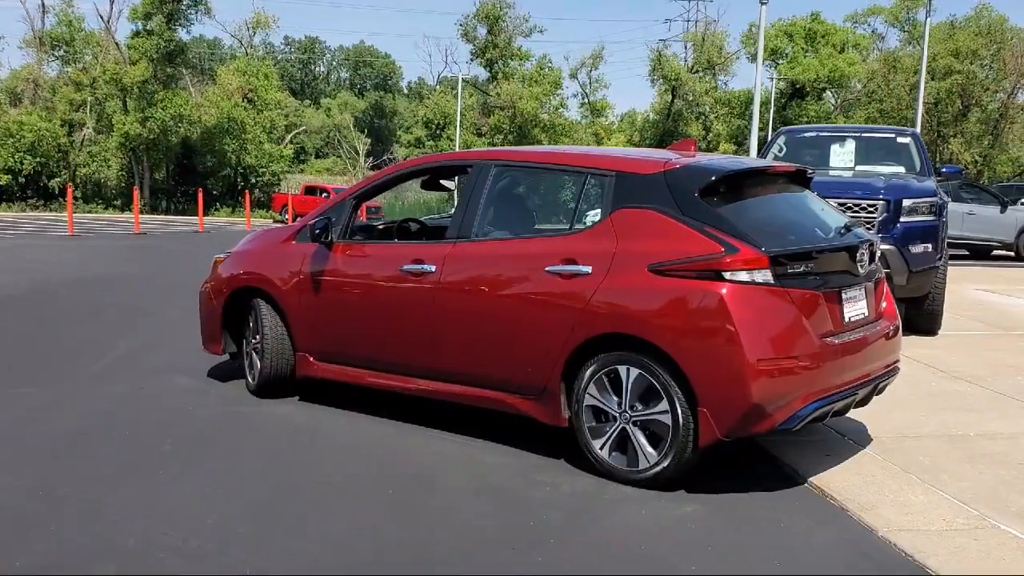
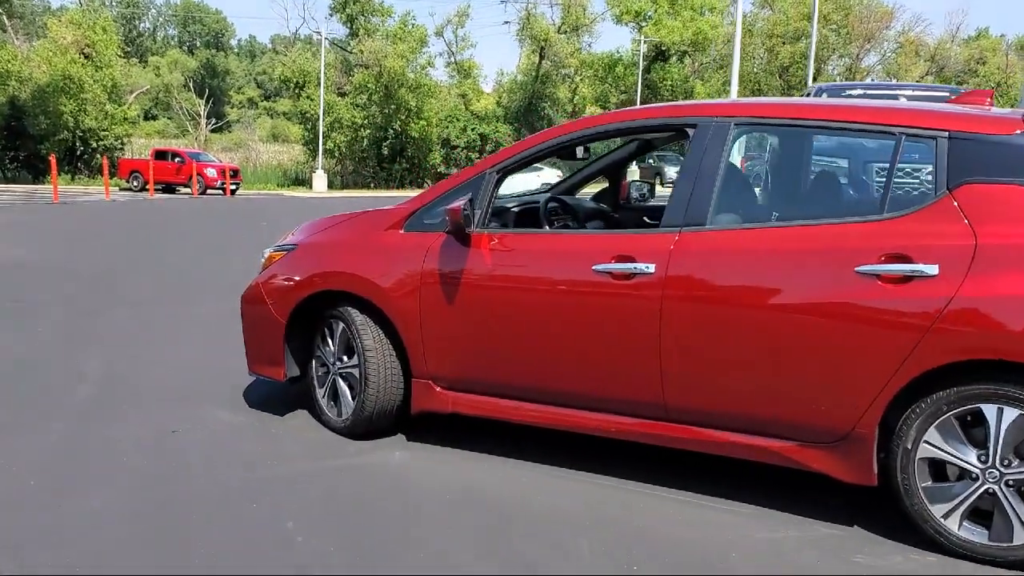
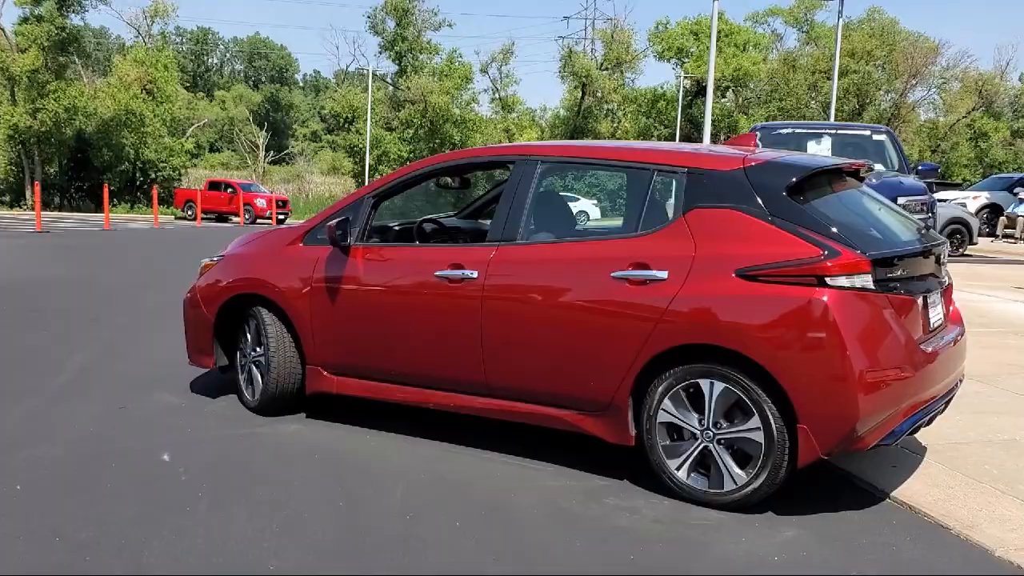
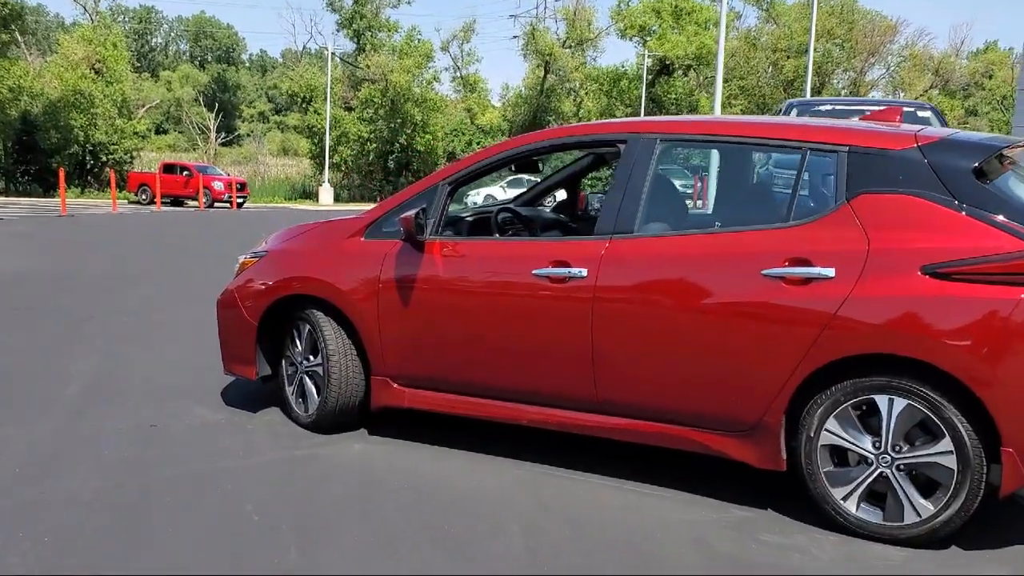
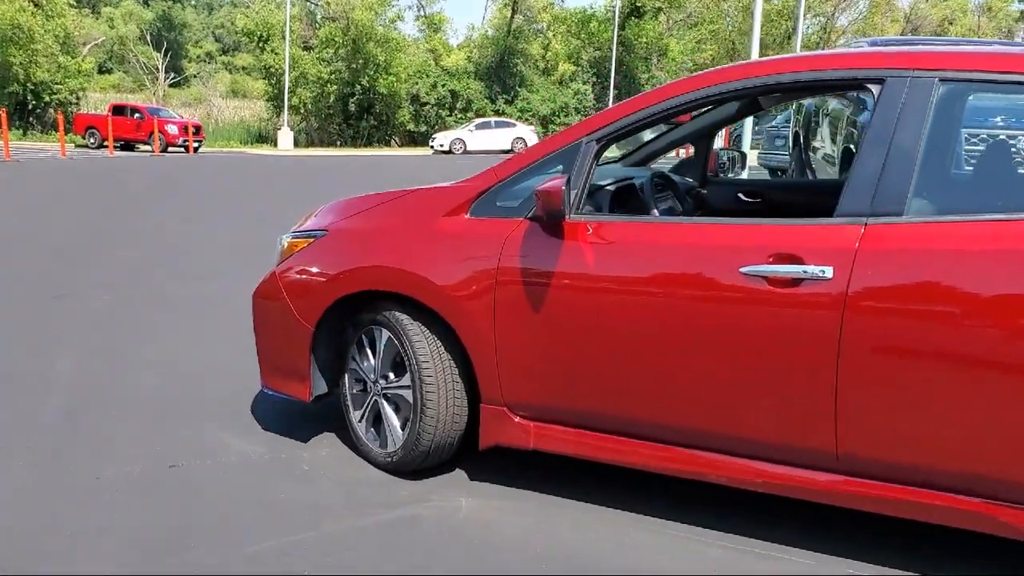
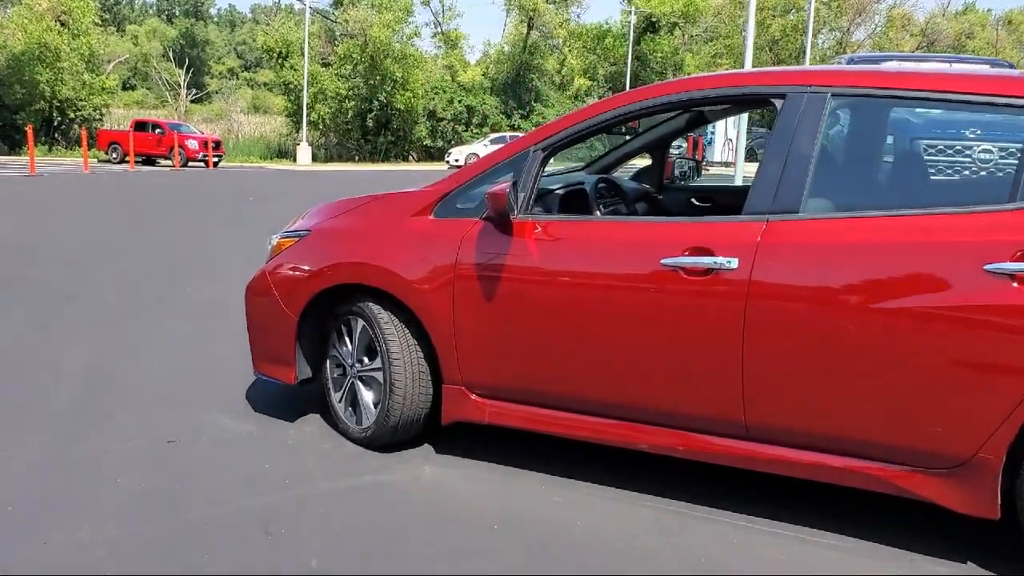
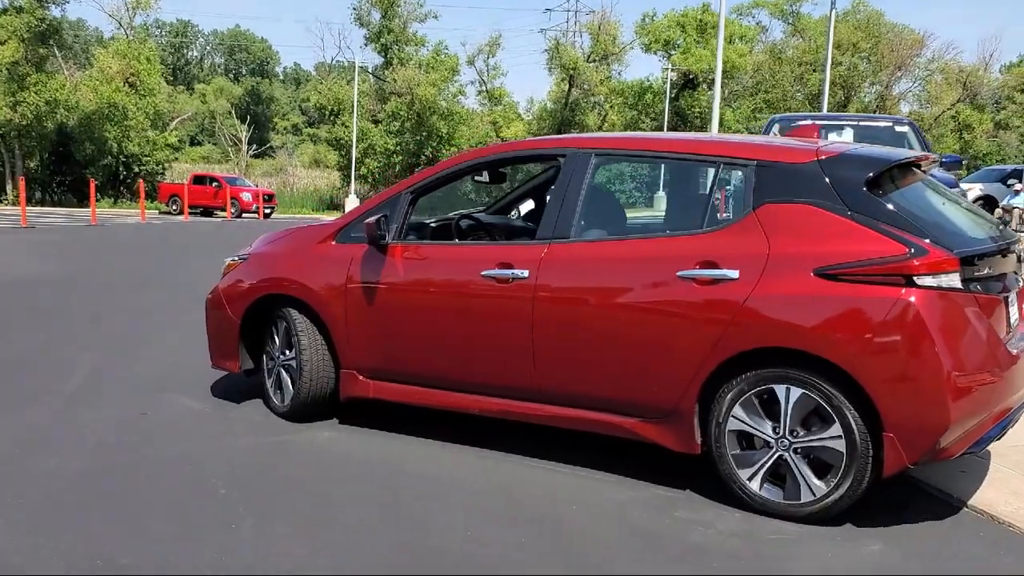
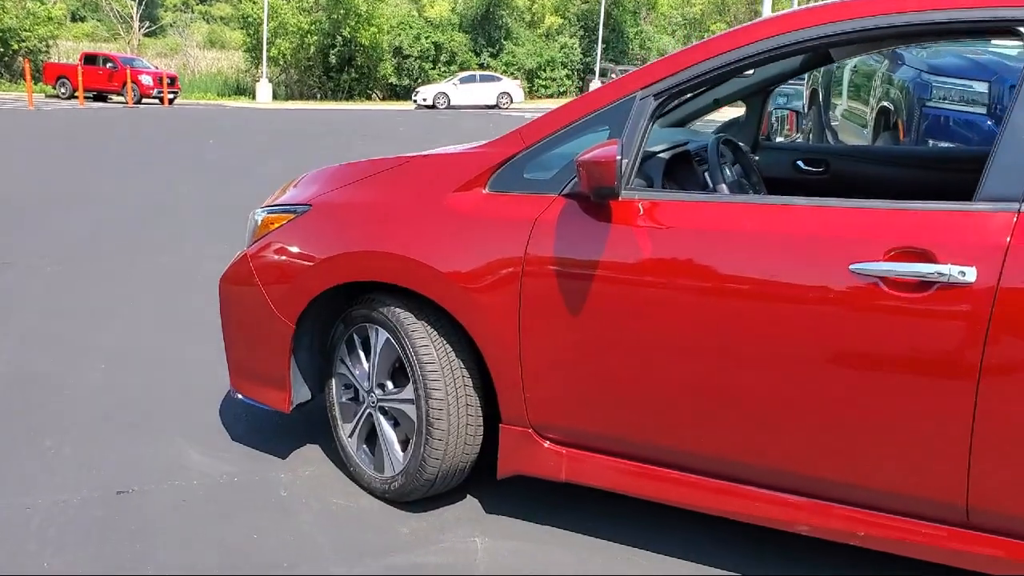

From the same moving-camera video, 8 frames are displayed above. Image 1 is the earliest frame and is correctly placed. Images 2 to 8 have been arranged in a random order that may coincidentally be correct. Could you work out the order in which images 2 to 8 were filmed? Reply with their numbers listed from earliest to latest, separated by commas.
3, 7, 4, 2, 6, 5, 8
